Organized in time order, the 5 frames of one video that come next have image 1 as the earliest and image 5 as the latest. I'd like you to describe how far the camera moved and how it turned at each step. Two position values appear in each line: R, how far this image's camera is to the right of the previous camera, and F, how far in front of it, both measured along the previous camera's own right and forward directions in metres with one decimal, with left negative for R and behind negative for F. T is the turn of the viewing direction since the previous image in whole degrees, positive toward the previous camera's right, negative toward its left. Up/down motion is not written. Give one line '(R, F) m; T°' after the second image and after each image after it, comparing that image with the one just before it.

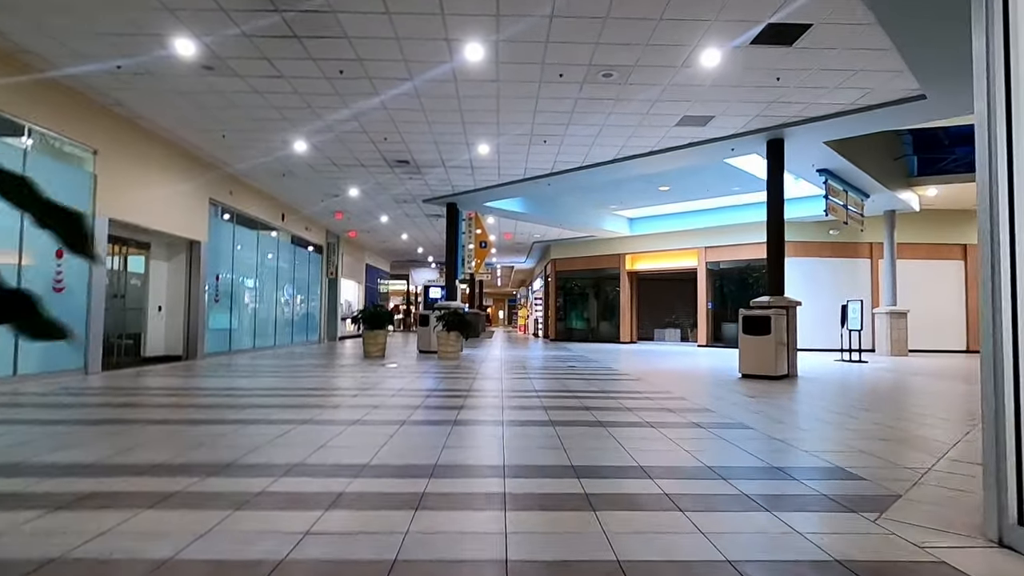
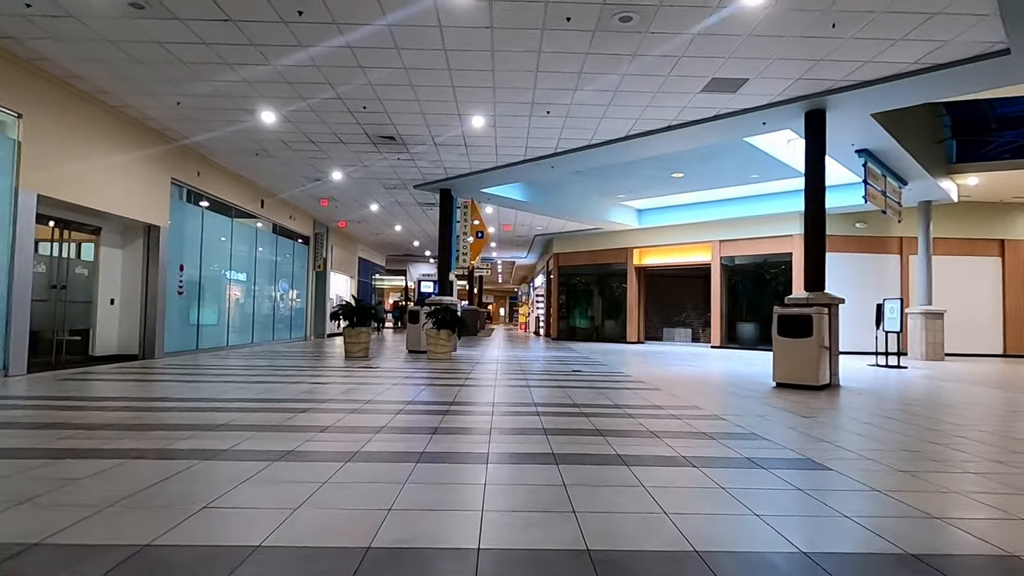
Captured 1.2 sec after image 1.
(+0.1, +1.2) m; 0°
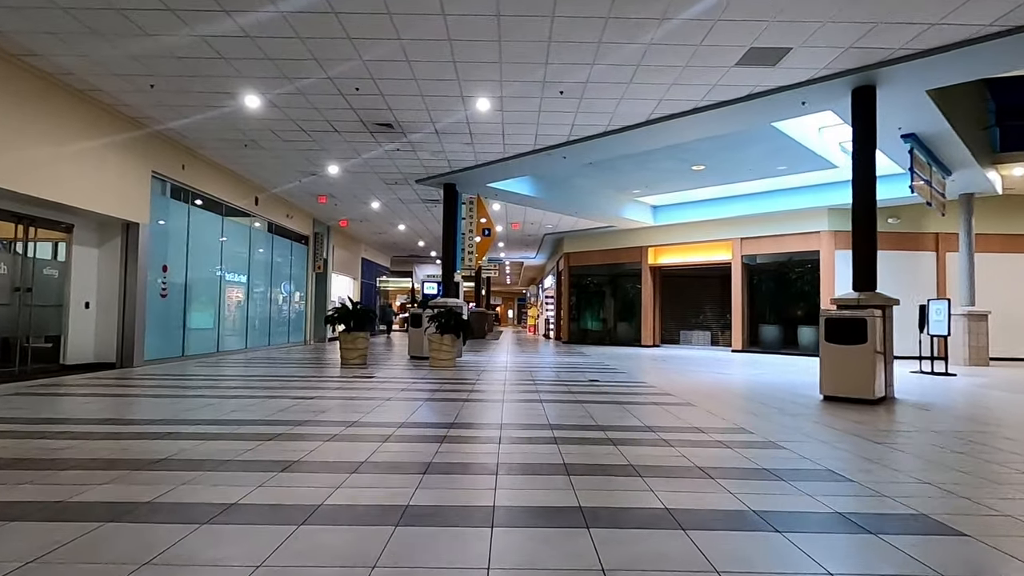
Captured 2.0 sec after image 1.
(0.0, +0.8) m; -1°
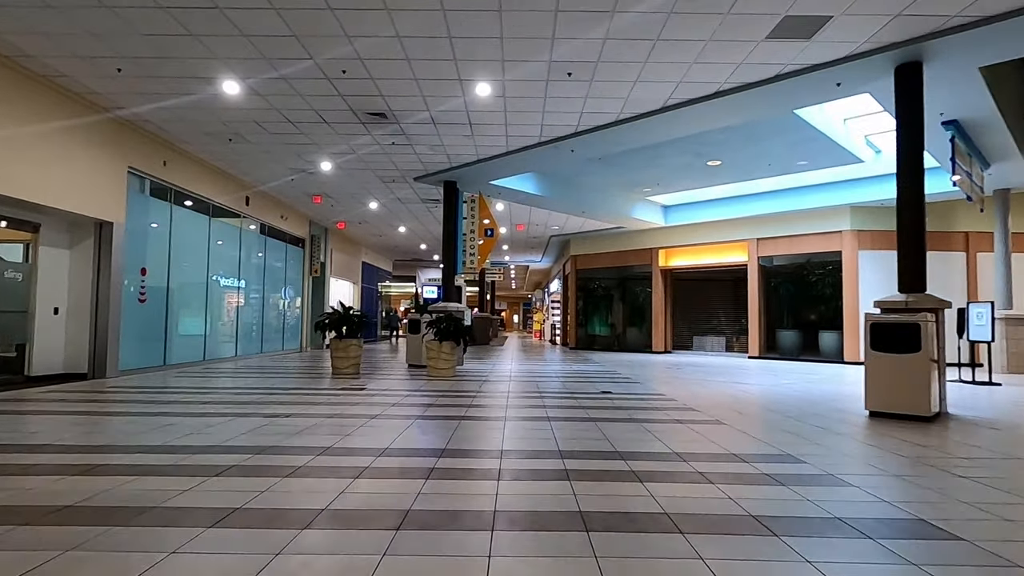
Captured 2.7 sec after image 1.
(0.0, +0.7) m; -1°
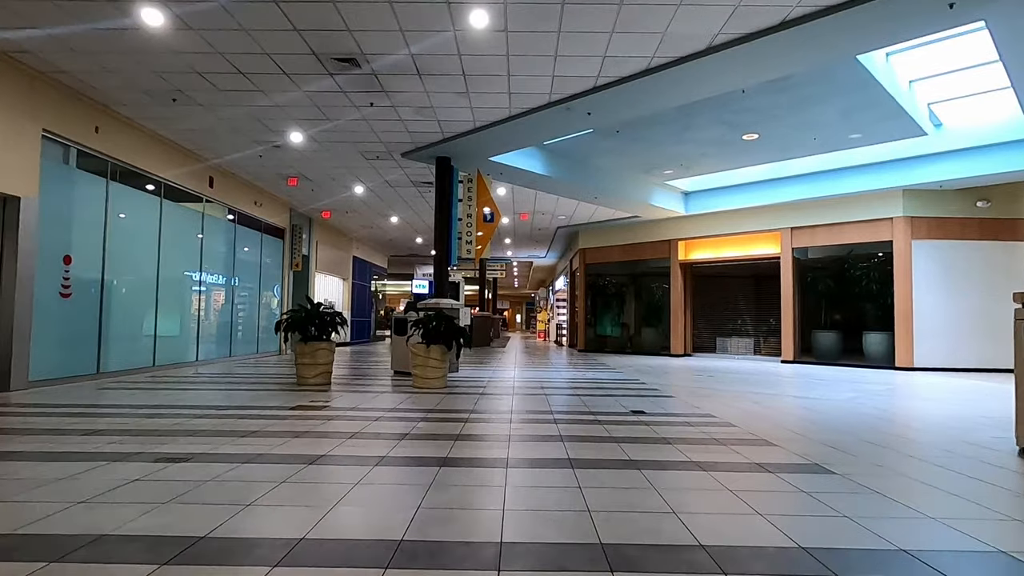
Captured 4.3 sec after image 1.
(0.0, +1.6) m; 0°
